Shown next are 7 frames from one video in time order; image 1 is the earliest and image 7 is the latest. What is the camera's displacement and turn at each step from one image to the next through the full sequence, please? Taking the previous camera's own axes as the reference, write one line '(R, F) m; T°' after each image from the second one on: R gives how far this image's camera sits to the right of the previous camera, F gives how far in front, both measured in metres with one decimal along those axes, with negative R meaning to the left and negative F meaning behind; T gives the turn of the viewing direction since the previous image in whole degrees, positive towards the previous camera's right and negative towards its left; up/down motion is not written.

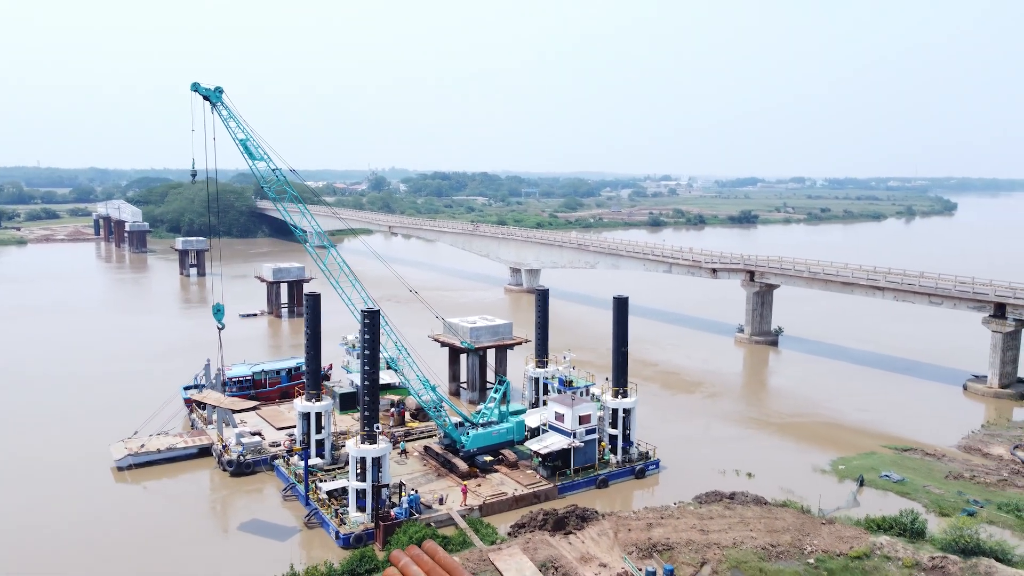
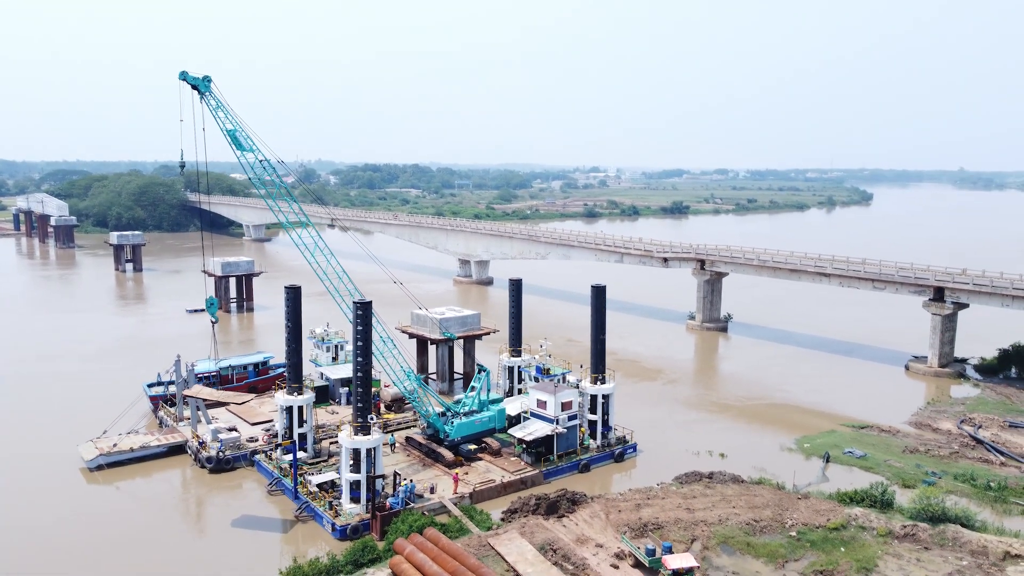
(-1.7, -0.2) m; +5°
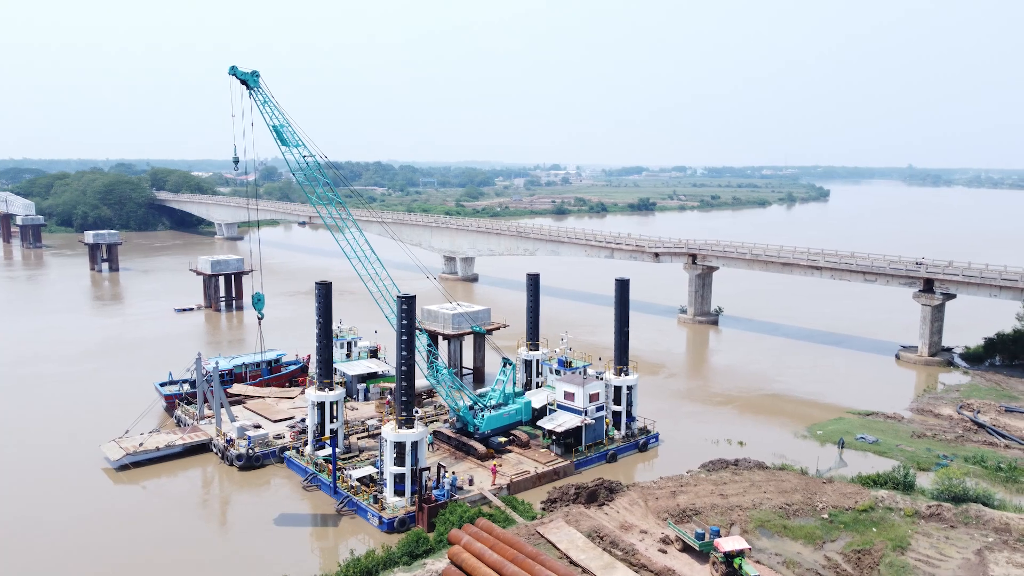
(-2.2, -0.3) m; +3°
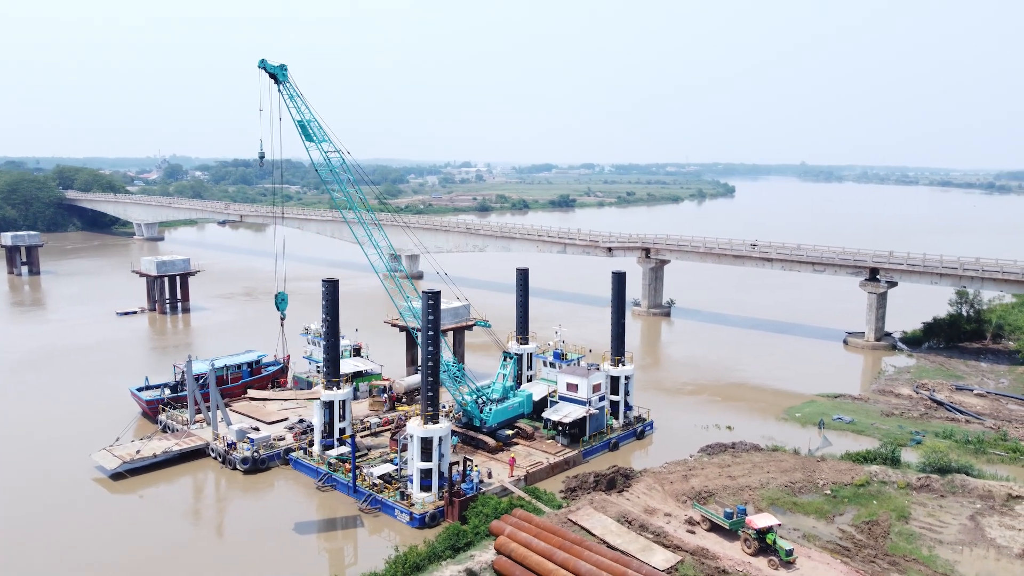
(-3.1, -0.1) m; +6°
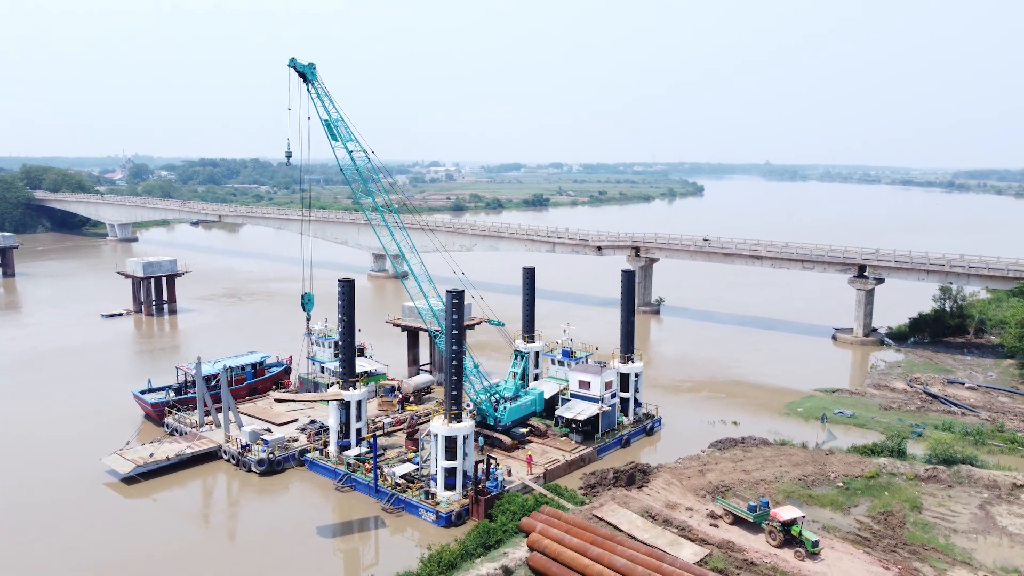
(-1.5, -0.1) m; +2°
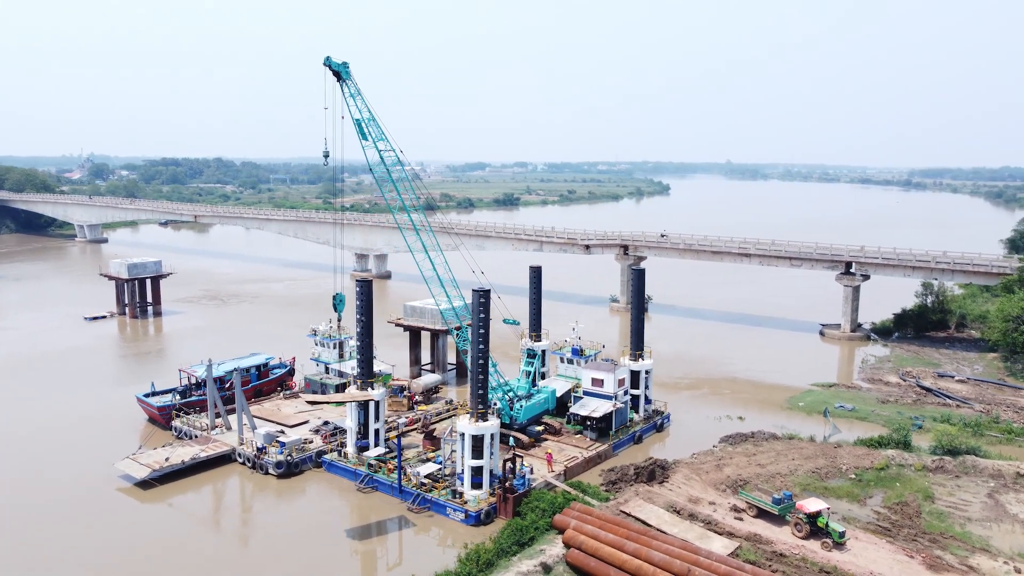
(-1.6, -0.1) m; +2°
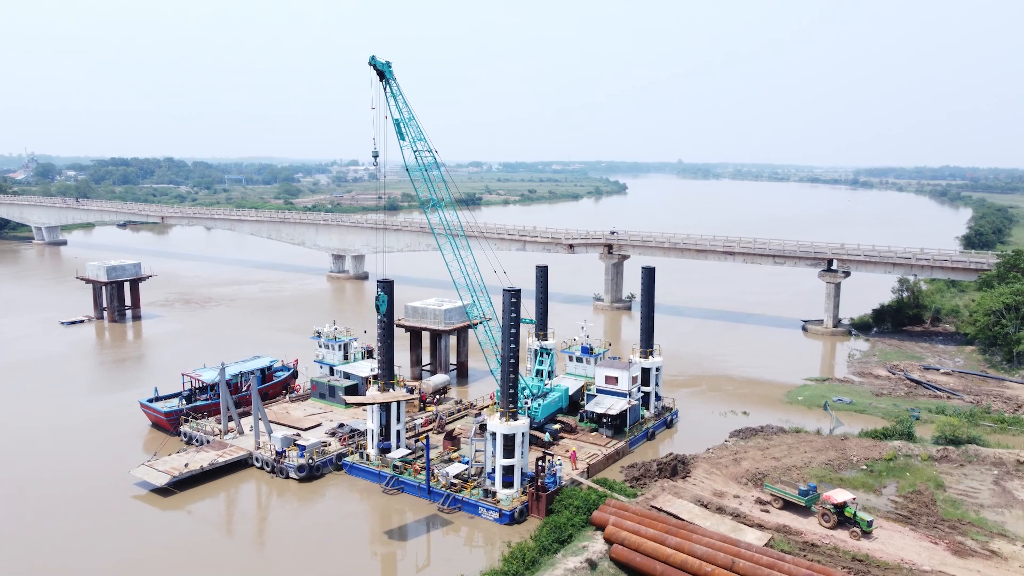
(-2.0, -0.1) m; +3°
